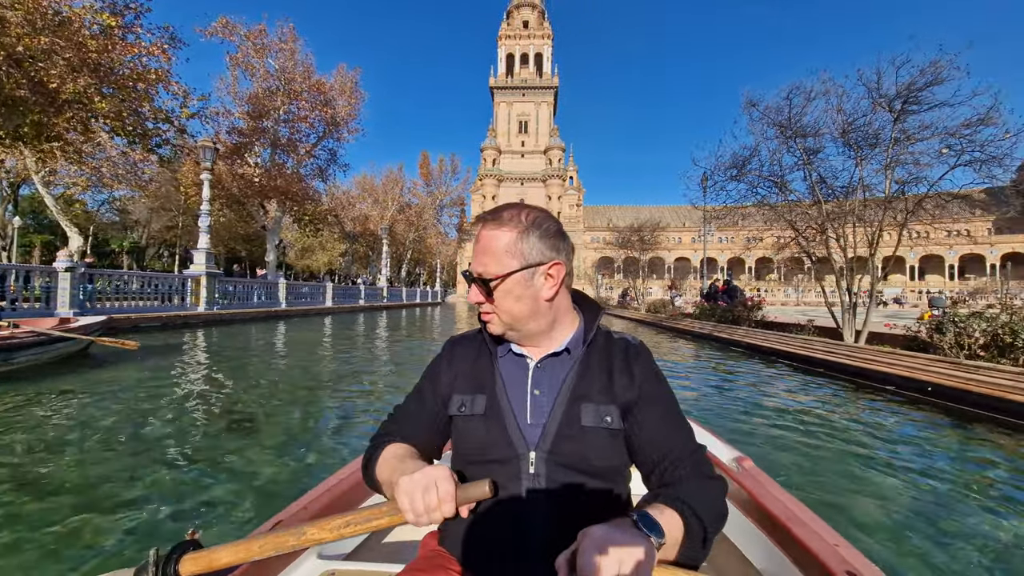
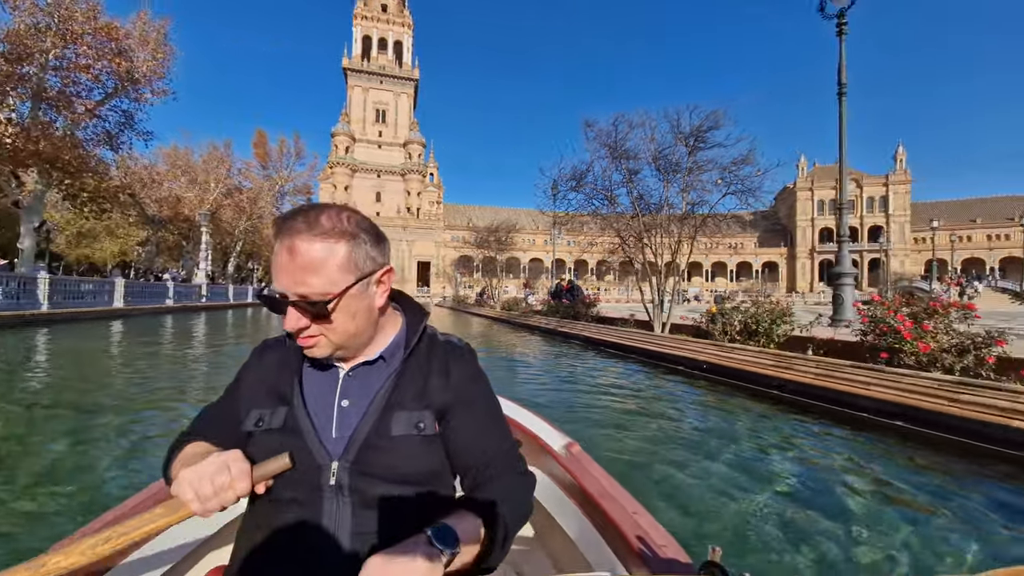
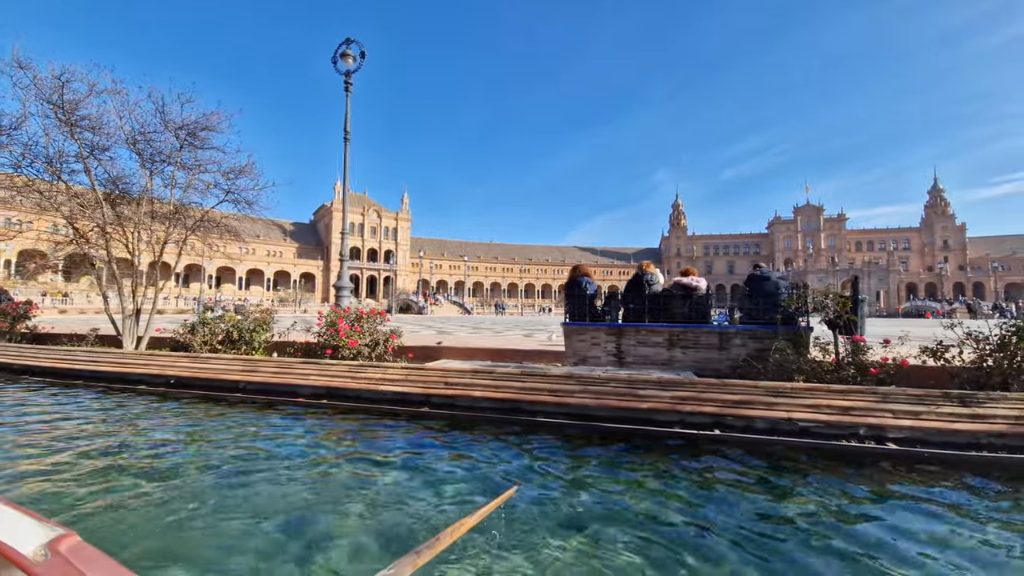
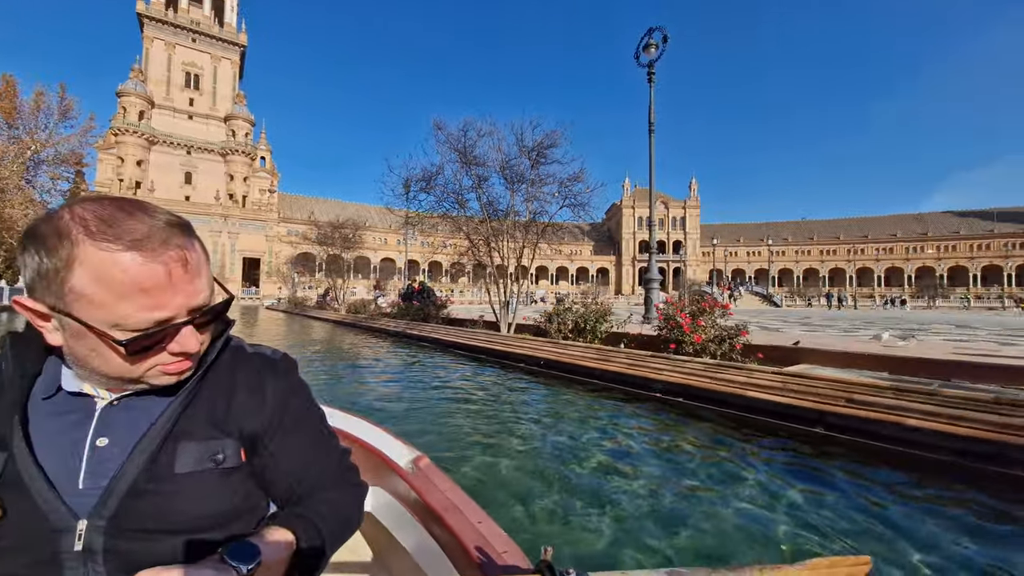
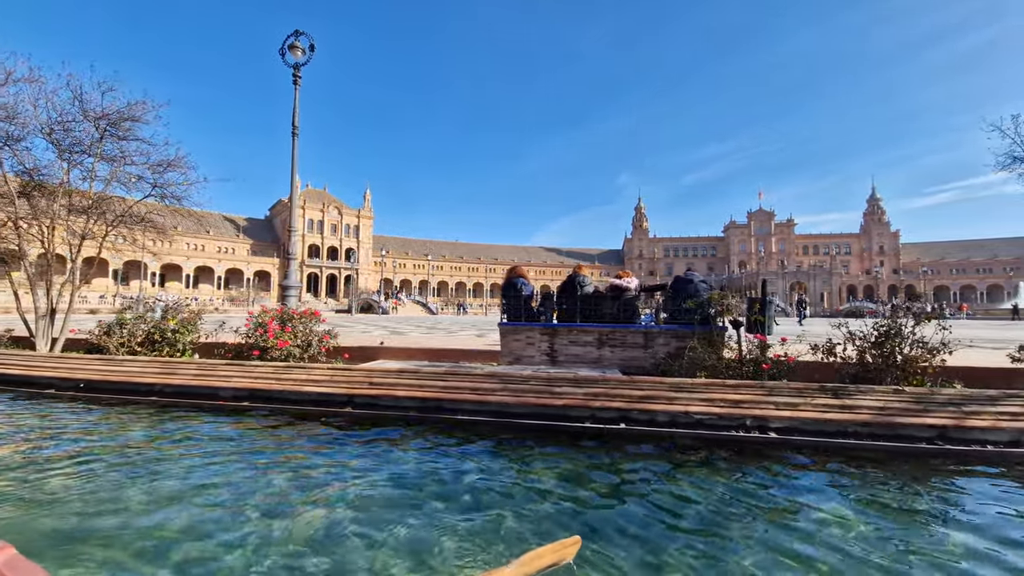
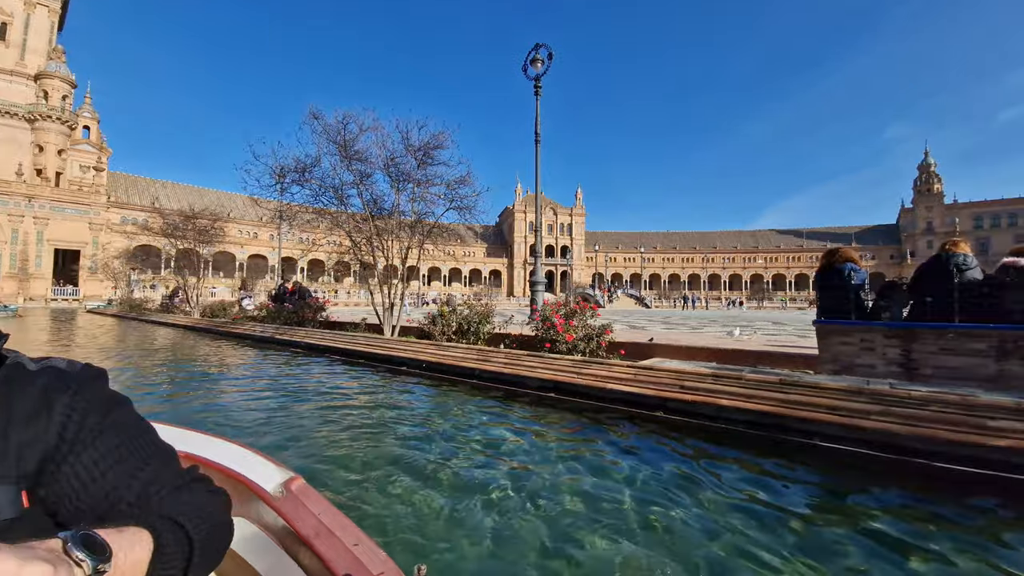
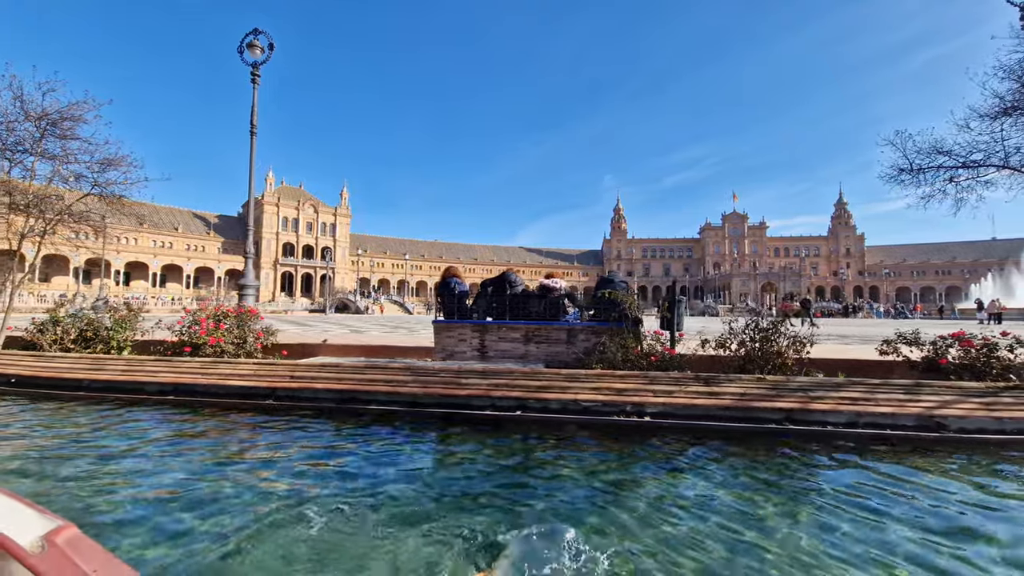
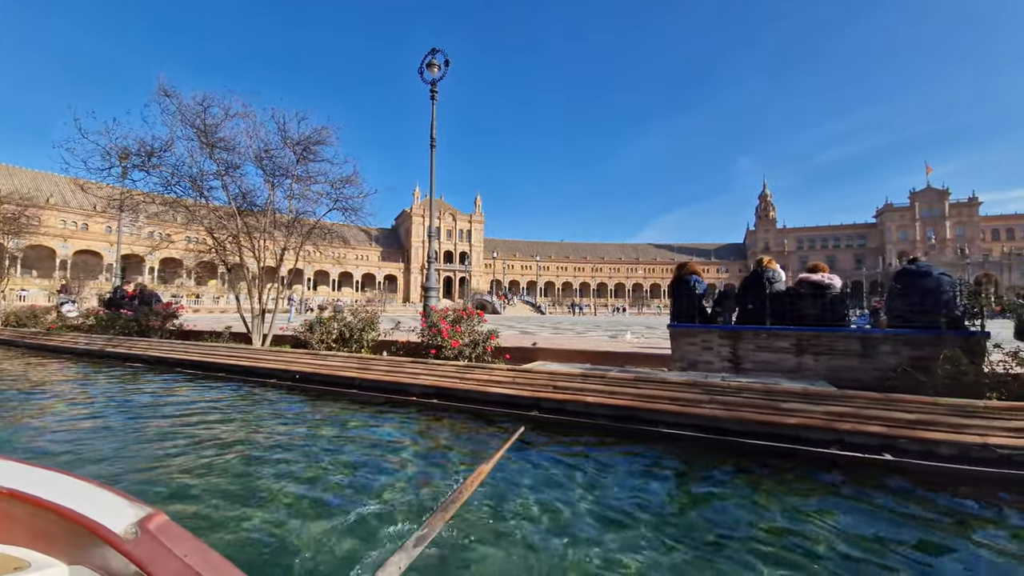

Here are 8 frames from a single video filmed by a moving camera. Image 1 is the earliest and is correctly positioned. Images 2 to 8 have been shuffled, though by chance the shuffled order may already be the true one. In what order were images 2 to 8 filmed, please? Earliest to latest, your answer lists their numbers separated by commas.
2, 4, 6, 8, 3, 5, 7
